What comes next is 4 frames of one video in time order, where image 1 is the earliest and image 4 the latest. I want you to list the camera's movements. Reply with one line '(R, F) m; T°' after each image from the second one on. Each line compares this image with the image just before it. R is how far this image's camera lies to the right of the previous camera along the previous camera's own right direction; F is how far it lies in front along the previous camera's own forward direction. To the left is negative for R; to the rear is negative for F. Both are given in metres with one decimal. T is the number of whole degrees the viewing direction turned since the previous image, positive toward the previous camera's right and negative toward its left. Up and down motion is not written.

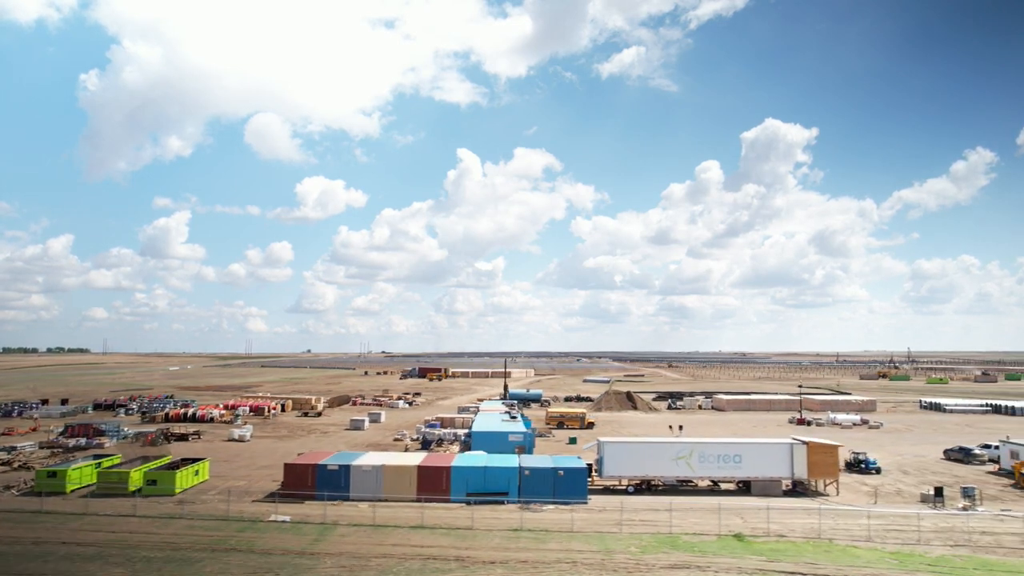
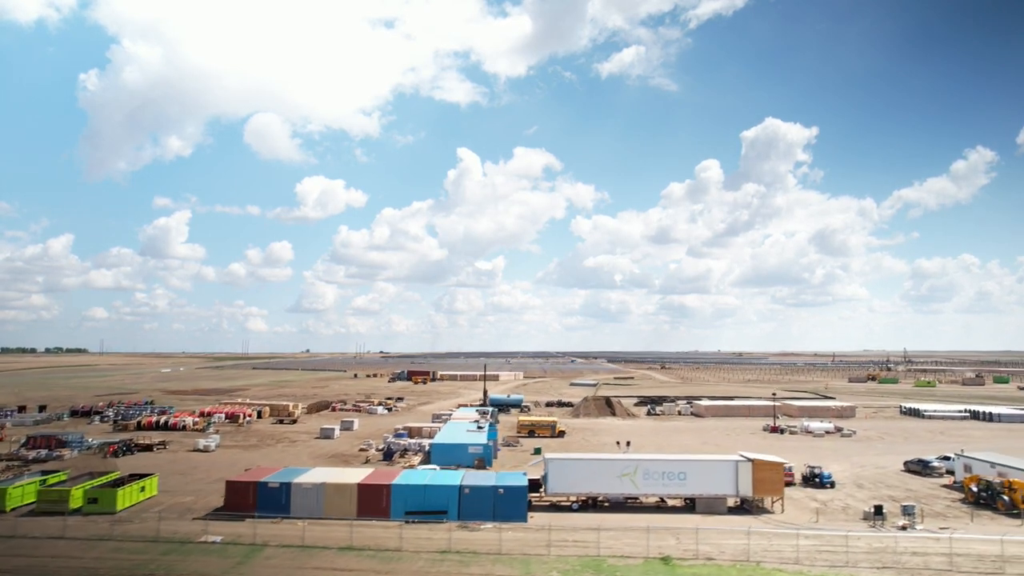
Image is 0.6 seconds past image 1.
(+1.4, 0.0) m; 0°
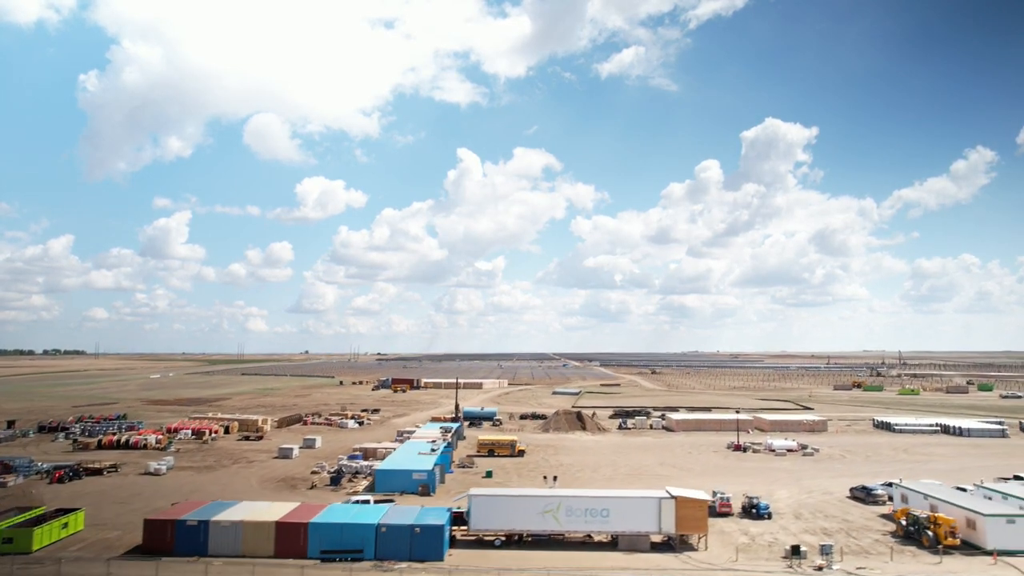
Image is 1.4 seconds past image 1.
(+1.9, +0.1) m; 0°
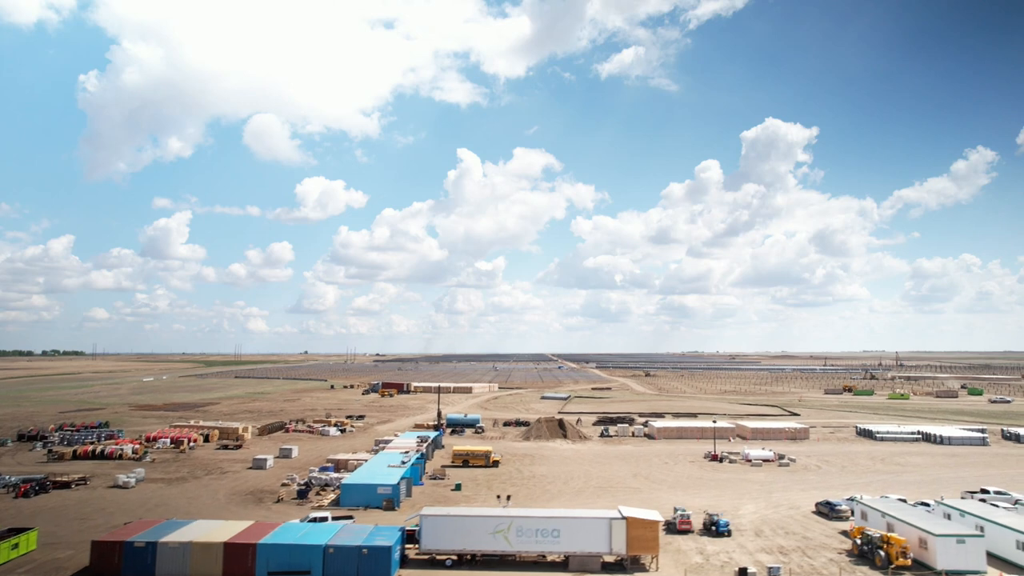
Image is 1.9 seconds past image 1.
(+1.2, 0.0) m; 0°
